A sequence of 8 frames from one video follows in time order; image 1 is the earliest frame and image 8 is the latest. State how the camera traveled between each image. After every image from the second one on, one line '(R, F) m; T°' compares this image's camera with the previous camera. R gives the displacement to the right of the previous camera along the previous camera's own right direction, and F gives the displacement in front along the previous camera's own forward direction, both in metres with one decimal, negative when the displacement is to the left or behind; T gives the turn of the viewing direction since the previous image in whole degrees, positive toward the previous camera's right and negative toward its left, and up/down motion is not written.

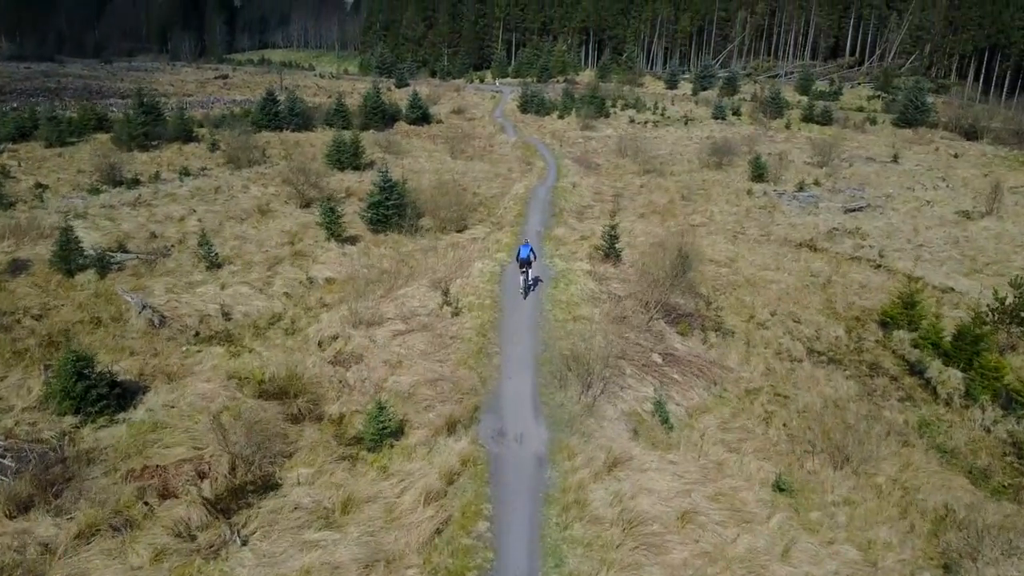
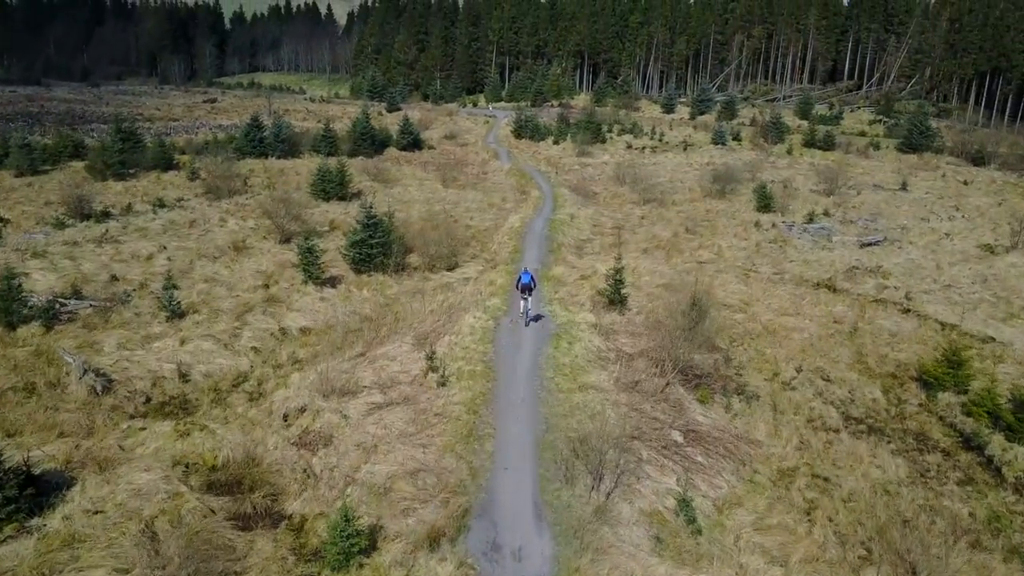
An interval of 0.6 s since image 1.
(0.0, +1.9) m; 0°
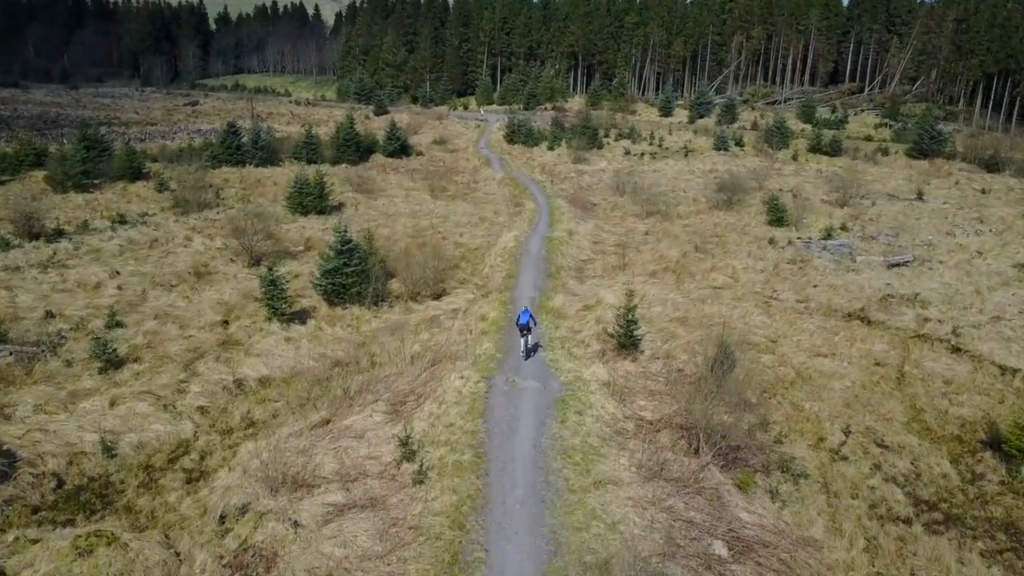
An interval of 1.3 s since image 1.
(0.0, +2.6) m; +1°
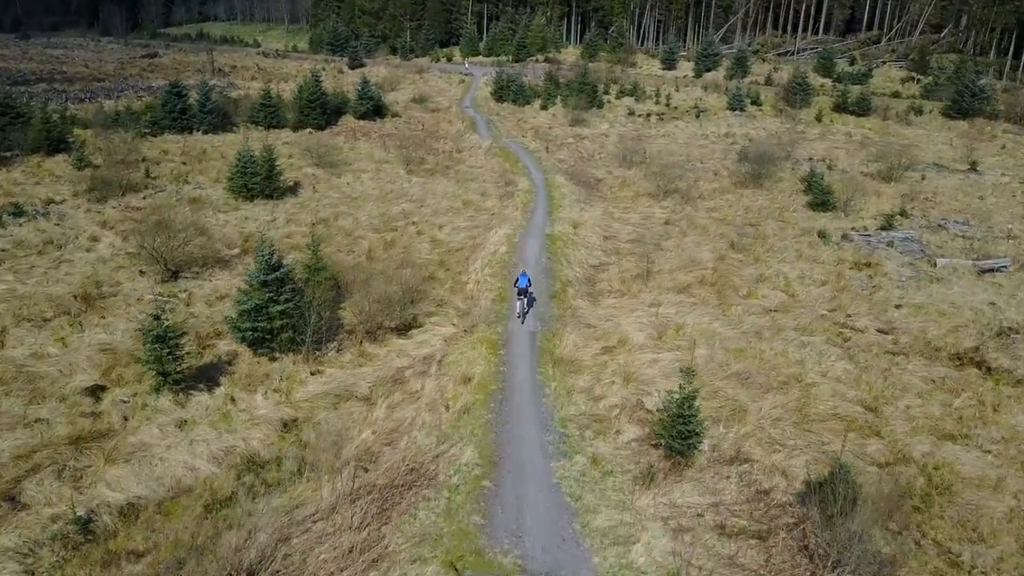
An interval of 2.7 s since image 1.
(-0.1, +5.6) m; +1°
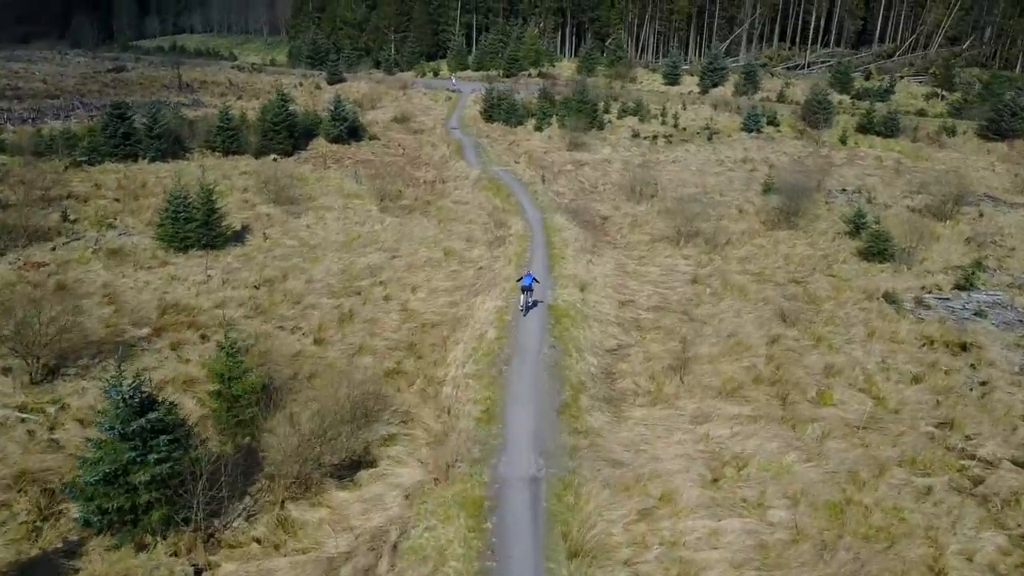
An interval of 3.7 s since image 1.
(0.0, +4.9) m; +1°
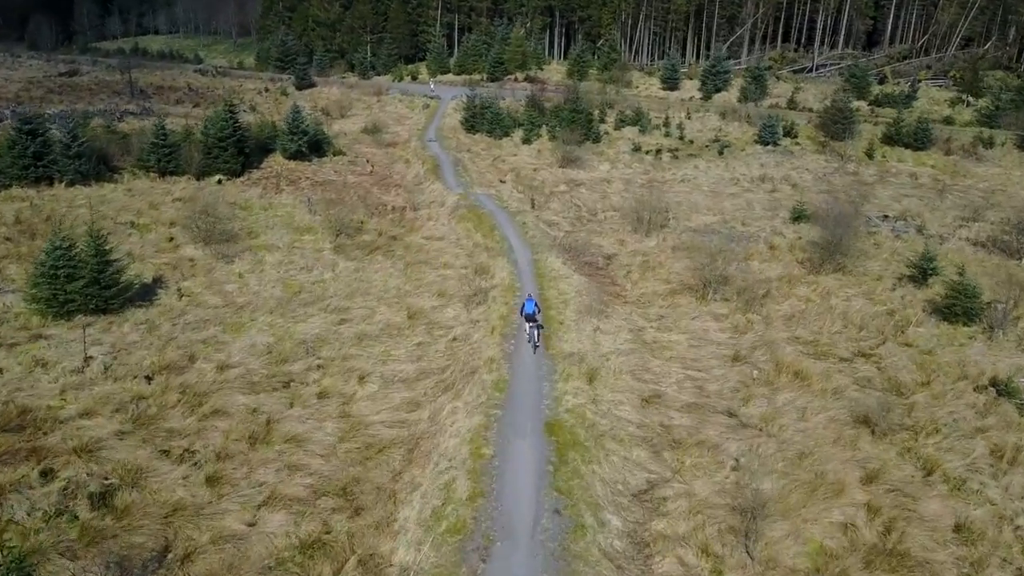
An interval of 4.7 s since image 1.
(+0.1, +5.1) m; +1°
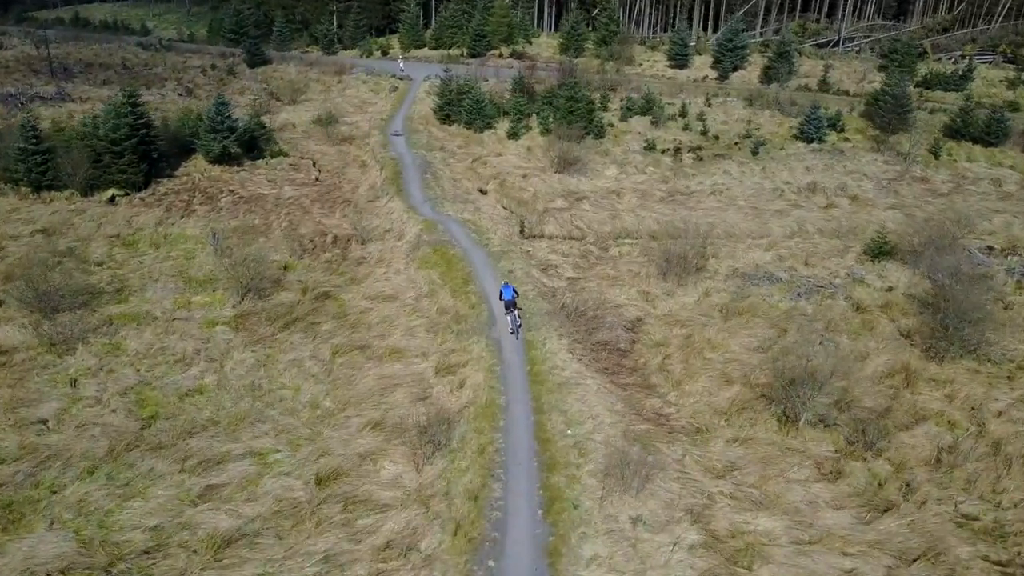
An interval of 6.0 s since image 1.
(+0.1, +7.2) m; +1°
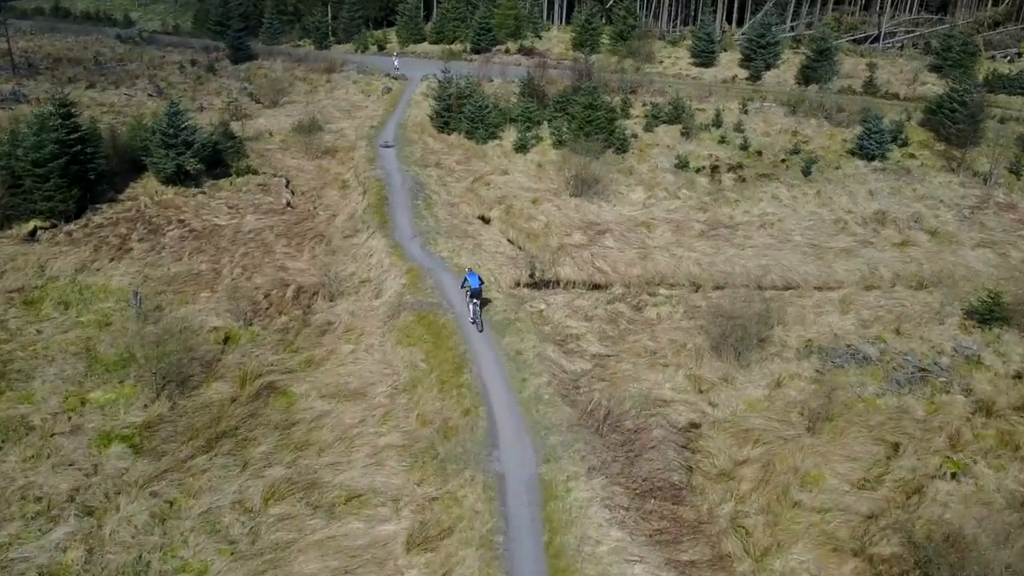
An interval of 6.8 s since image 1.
(-0.1, +4.4) m; 0°
